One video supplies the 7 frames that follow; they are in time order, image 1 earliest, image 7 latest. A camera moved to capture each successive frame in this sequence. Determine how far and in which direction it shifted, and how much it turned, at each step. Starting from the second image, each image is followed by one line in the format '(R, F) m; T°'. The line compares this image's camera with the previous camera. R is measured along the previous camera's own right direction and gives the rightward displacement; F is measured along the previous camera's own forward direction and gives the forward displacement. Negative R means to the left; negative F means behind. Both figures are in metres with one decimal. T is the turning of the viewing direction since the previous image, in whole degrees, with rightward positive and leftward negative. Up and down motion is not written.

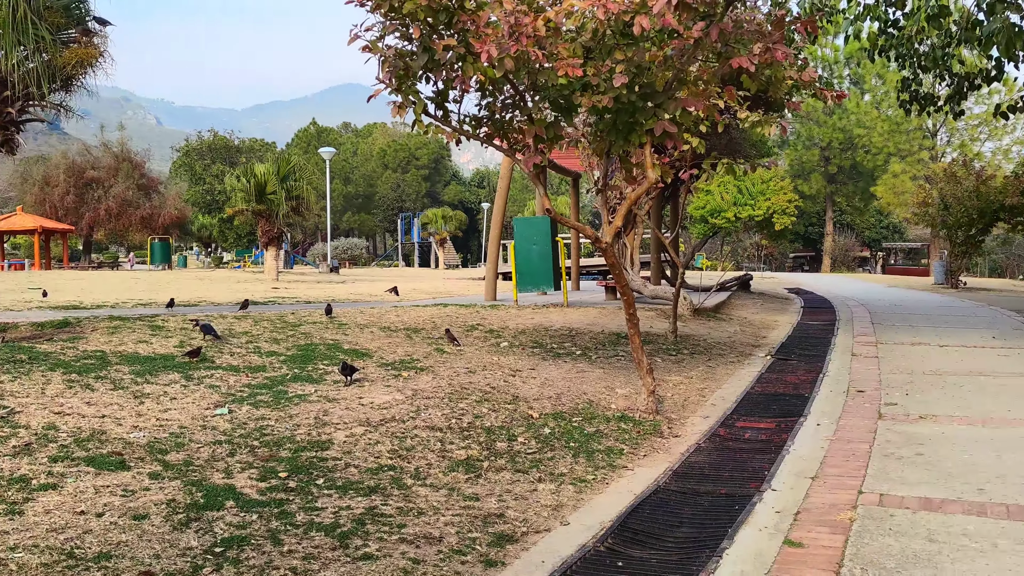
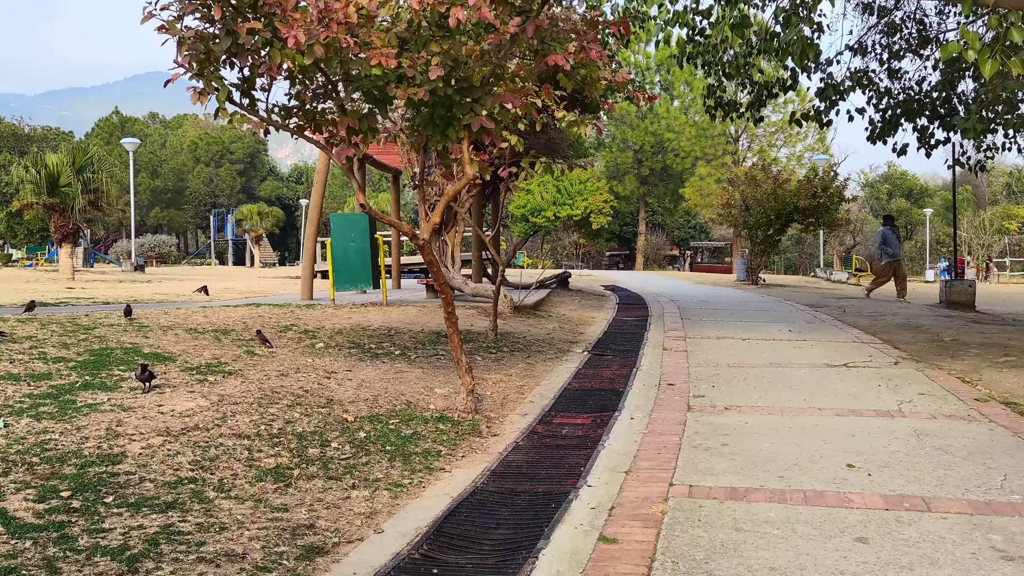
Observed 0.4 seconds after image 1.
(0.0, +0.1) m; +11°
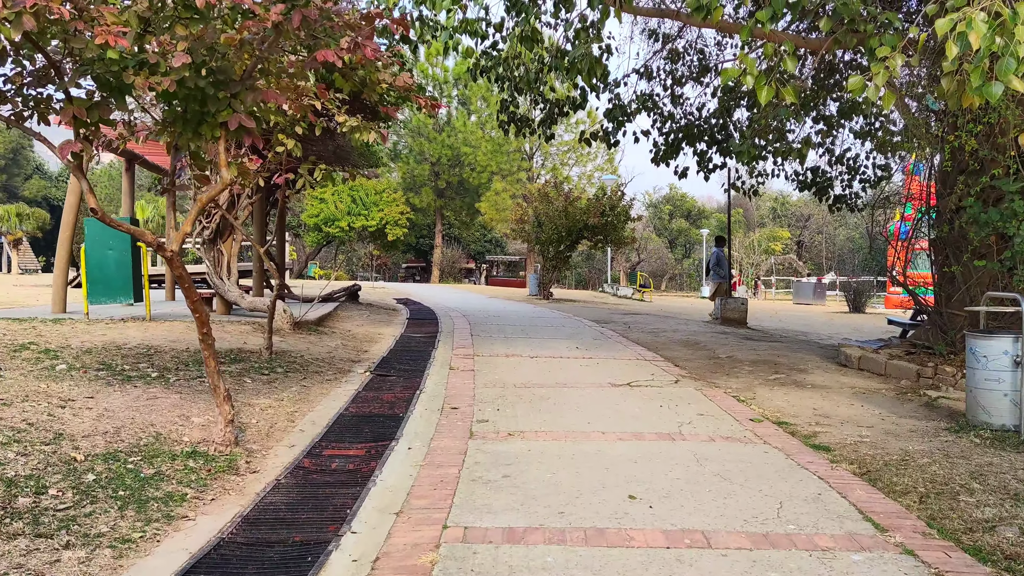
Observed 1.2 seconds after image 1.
(+0.1, +0.3) m; +12°
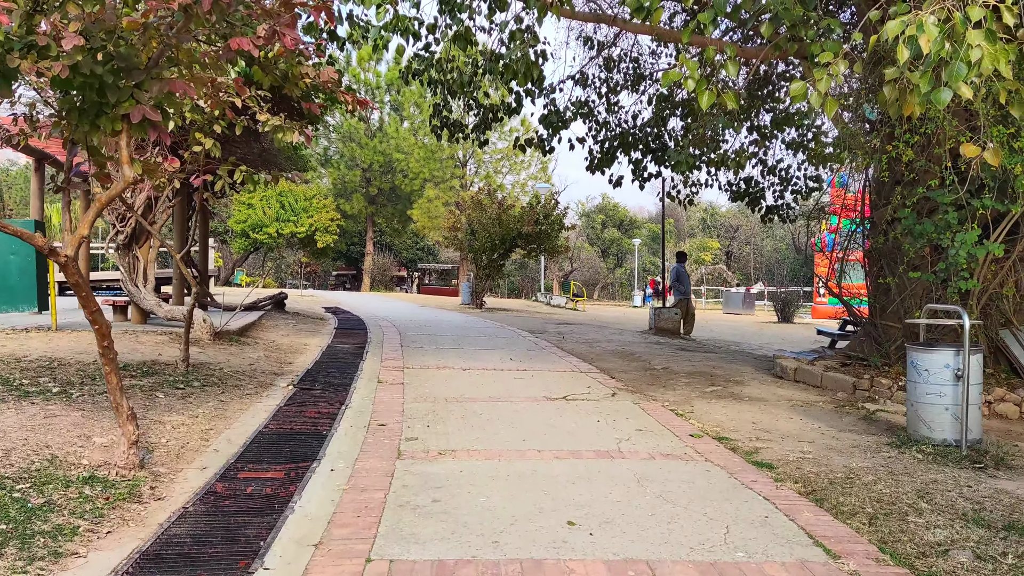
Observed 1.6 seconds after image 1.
(0.0, +0.3) m; +4°
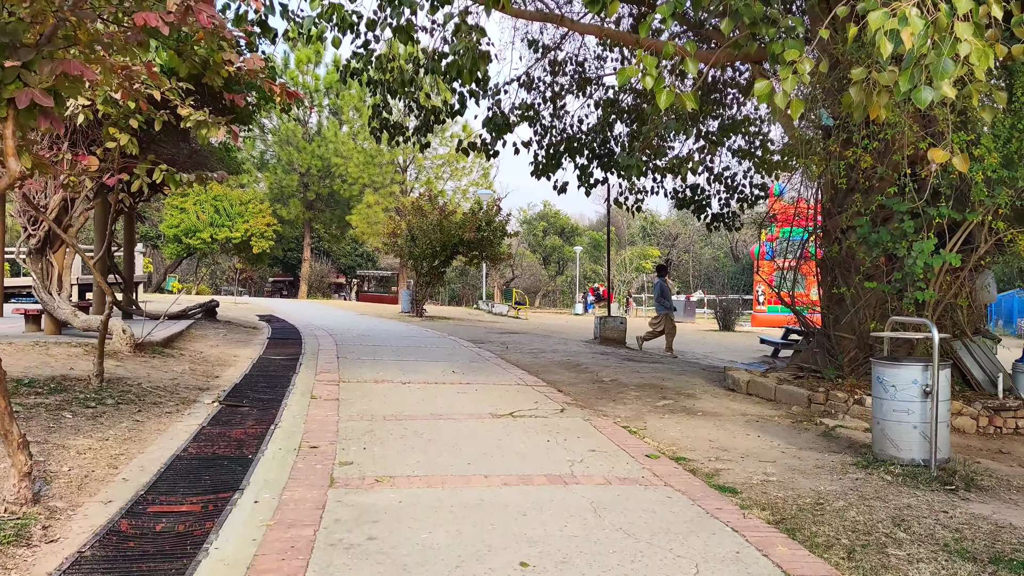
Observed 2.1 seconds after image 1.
(0.0, +0.4) m; +4°
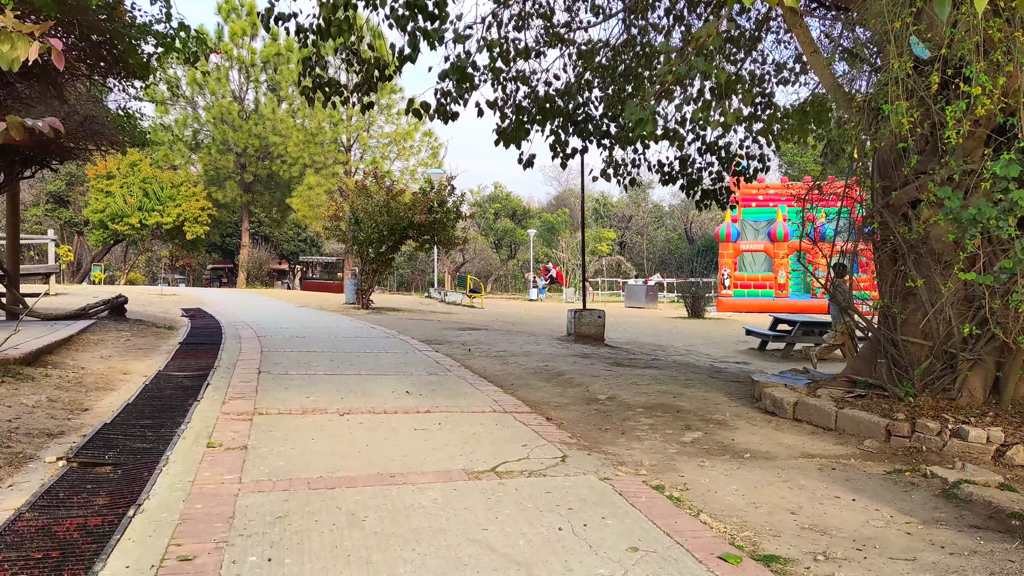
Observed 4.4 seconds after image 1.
(-0.1, +1.9) m; +3°
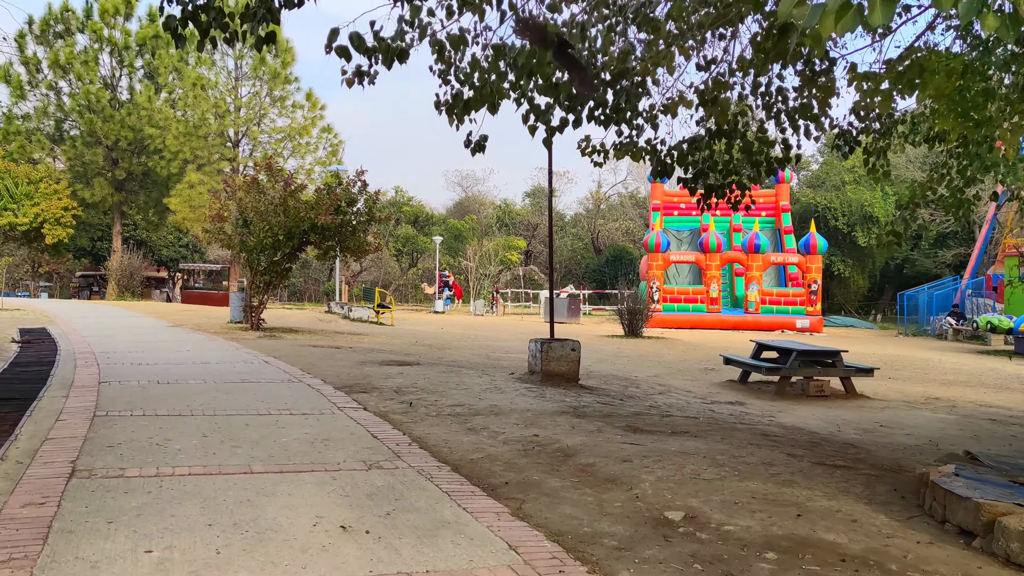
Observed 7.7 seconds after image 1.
(-0.5, +2.9) m; +7°
